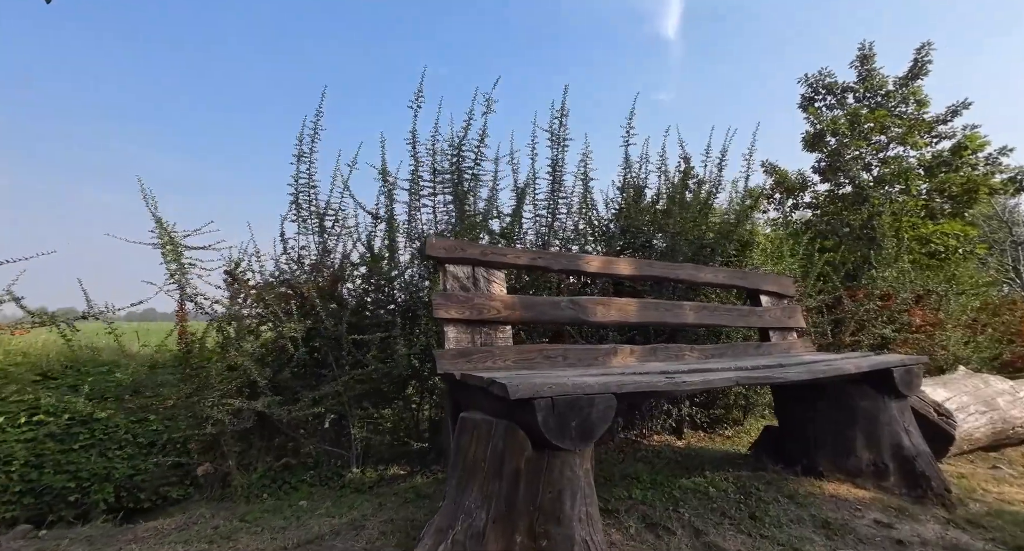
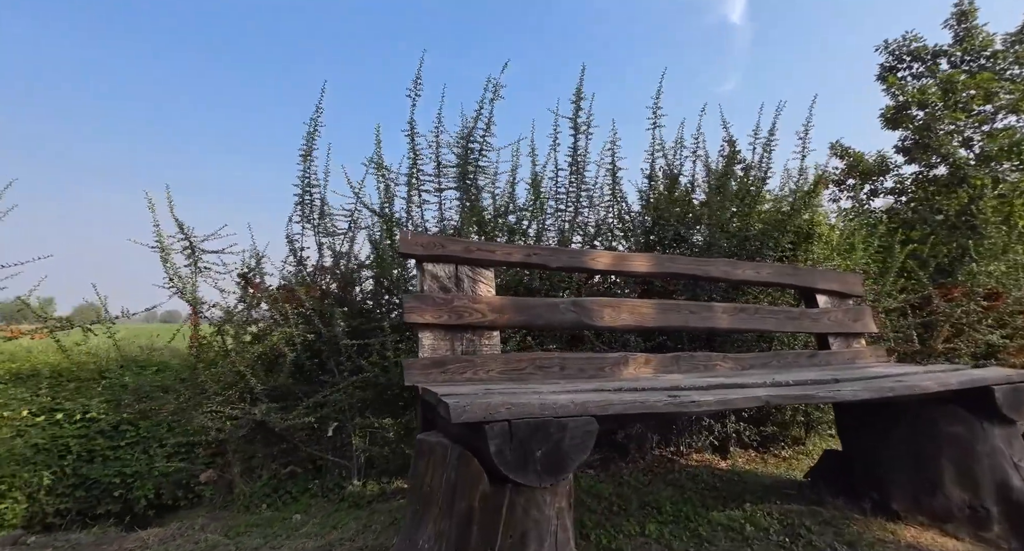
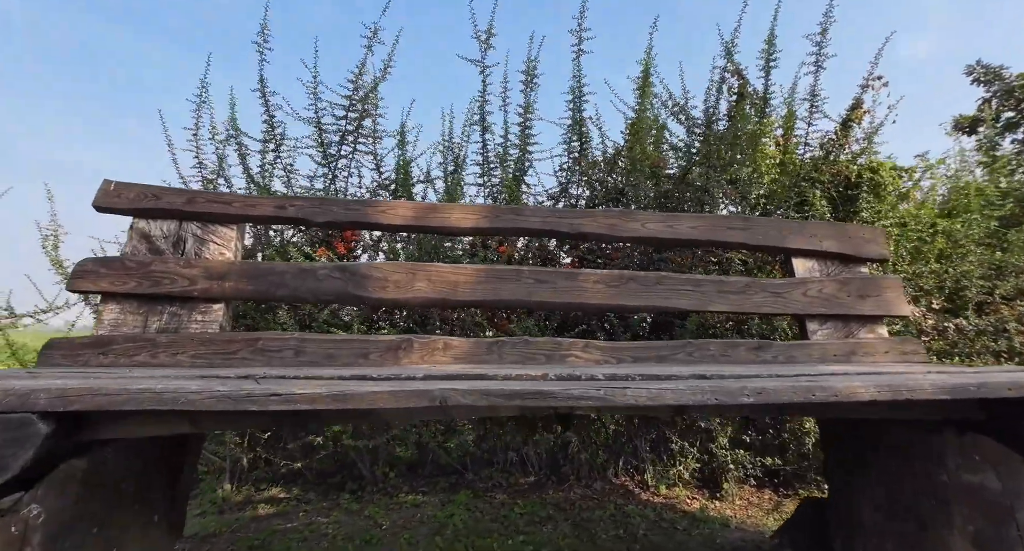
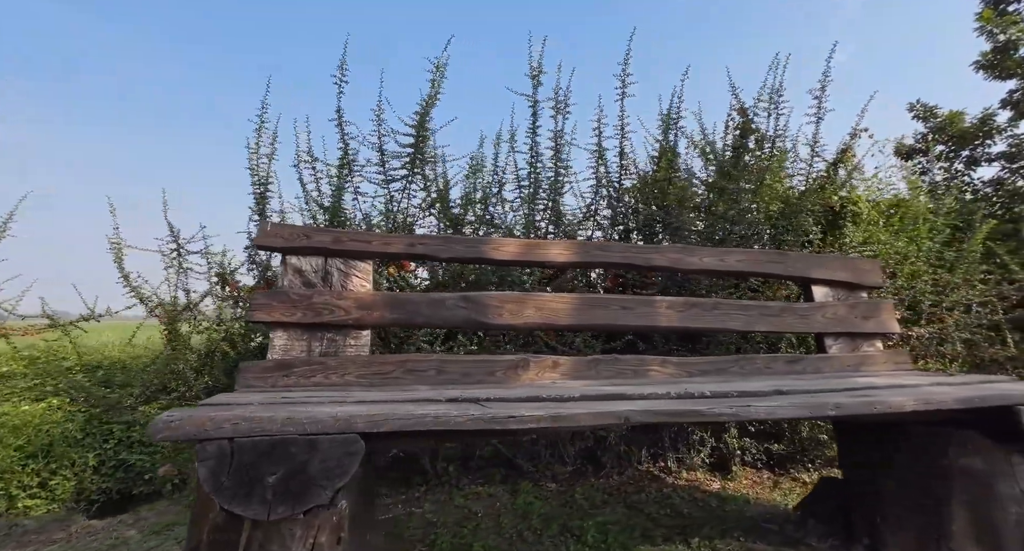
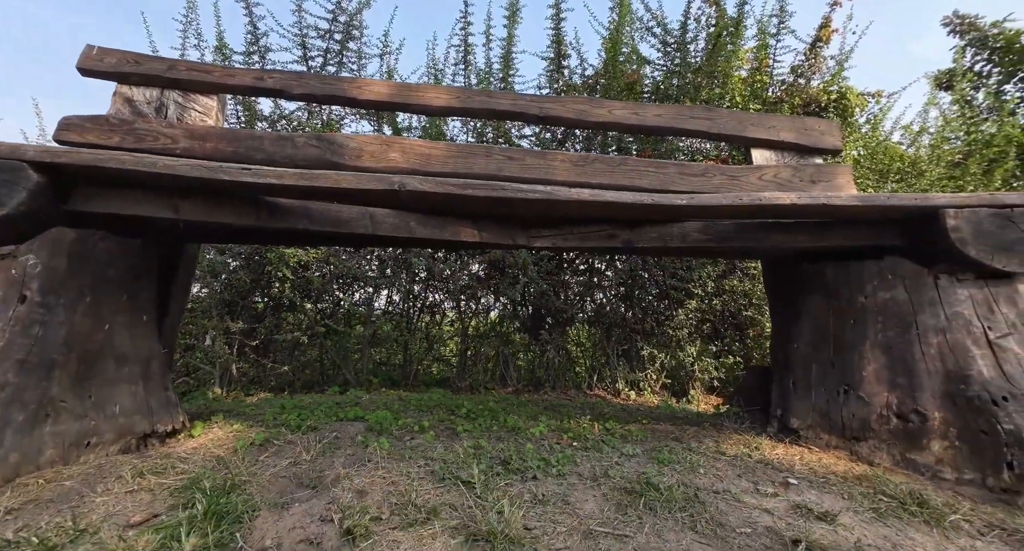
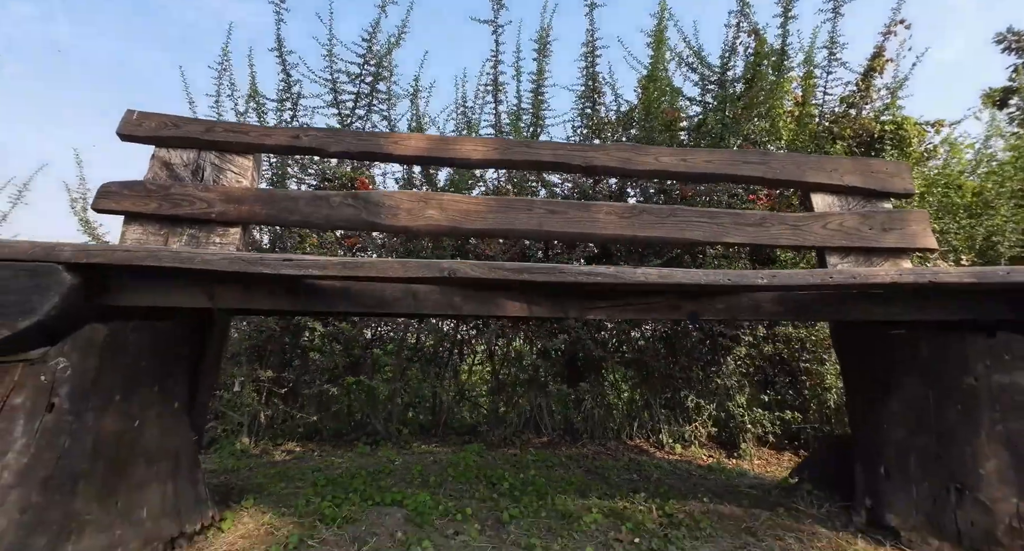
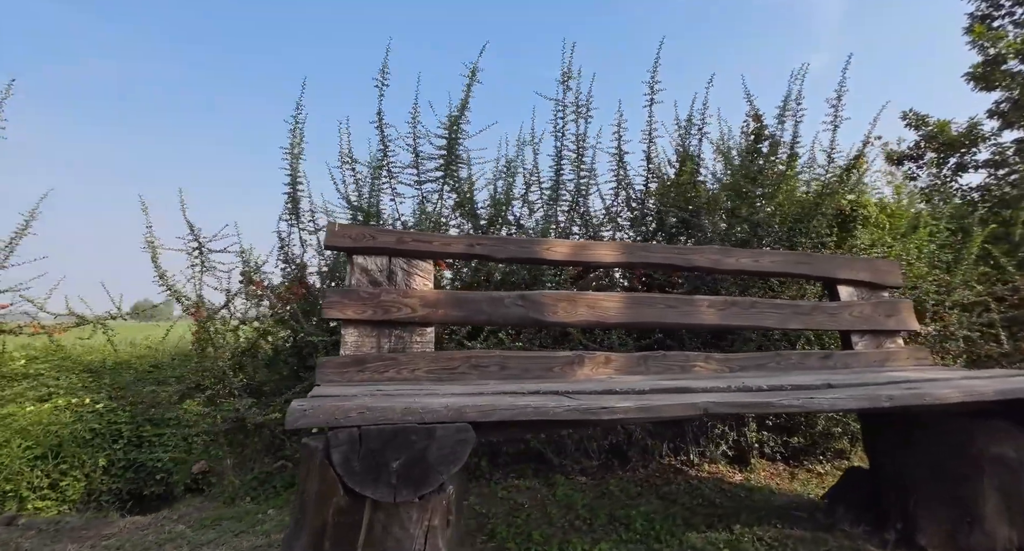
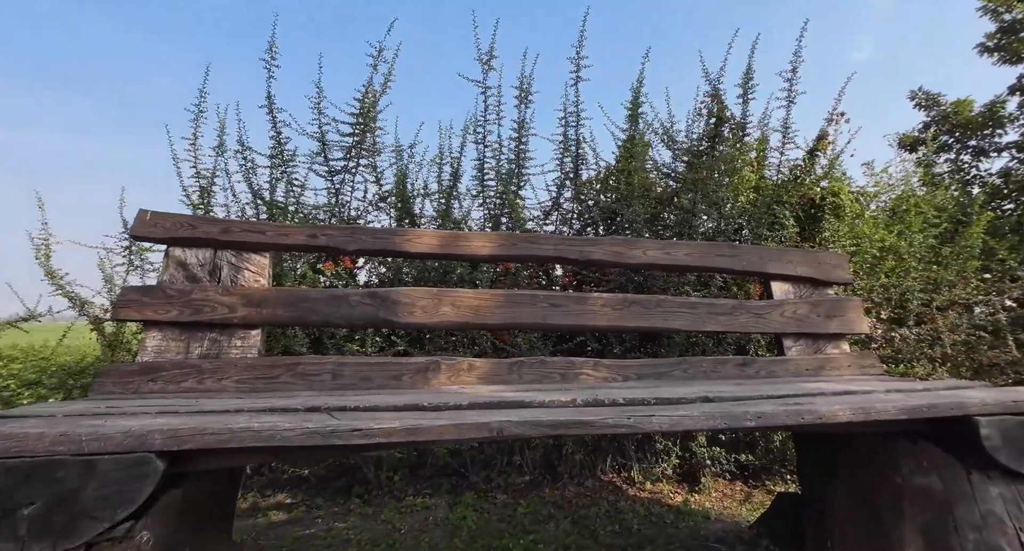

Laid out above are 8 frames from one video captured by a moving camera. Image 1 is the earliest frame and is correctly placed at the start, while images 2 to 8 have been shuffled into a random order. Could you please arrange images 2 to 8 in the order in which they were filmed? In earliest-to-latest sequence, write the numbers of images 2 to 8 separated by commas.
2, 7, 4, 8, 3, 6, 5
